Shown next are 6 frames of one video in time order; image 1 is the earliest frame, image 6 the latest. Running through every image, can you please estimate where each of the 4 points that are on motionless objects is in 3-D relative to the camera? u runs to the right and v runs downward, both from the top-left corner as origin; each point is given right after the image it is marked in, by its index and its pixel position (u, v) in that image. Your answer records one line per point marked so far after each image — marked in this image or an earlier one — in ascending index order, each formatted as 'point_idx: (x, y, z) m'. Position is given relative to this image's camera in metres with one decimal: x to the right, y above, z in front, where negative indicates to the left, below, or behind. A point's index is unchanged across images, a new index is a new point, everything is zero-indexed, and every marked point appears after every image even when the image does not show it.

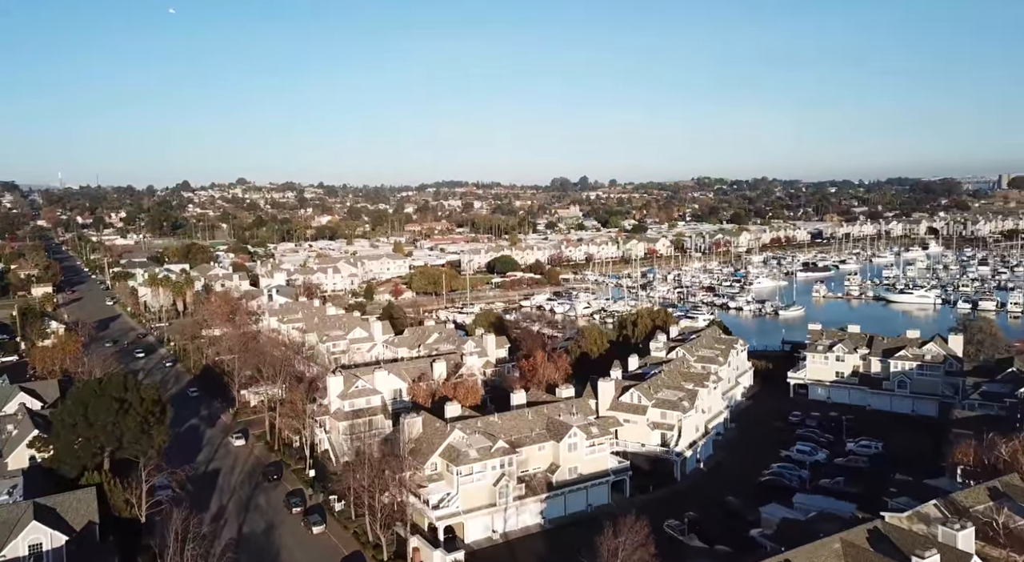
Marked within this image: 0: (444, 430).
0: (-1.8, -3.8, +19.7) m
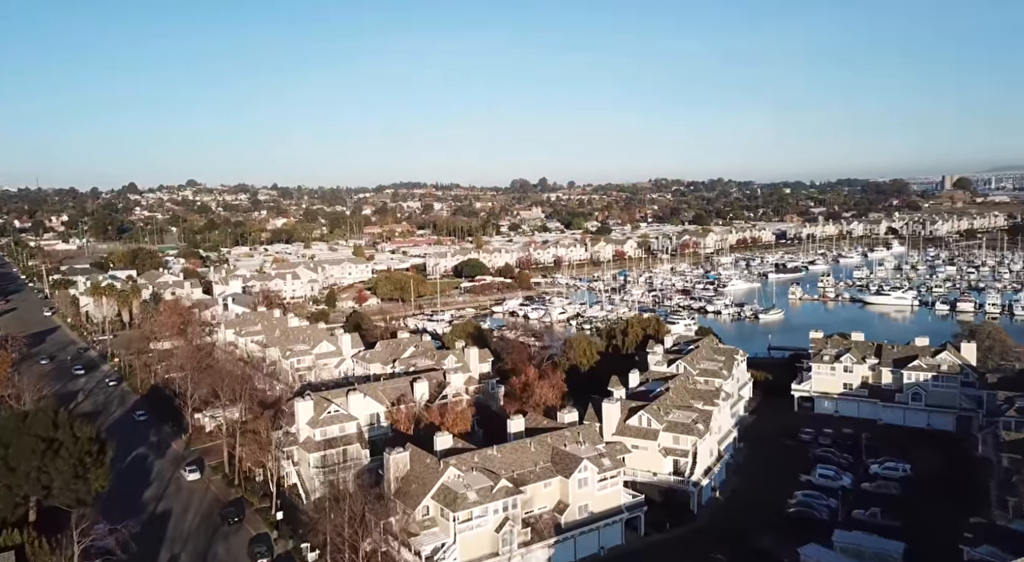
0: (-1.7, -4.1, +17.0) m
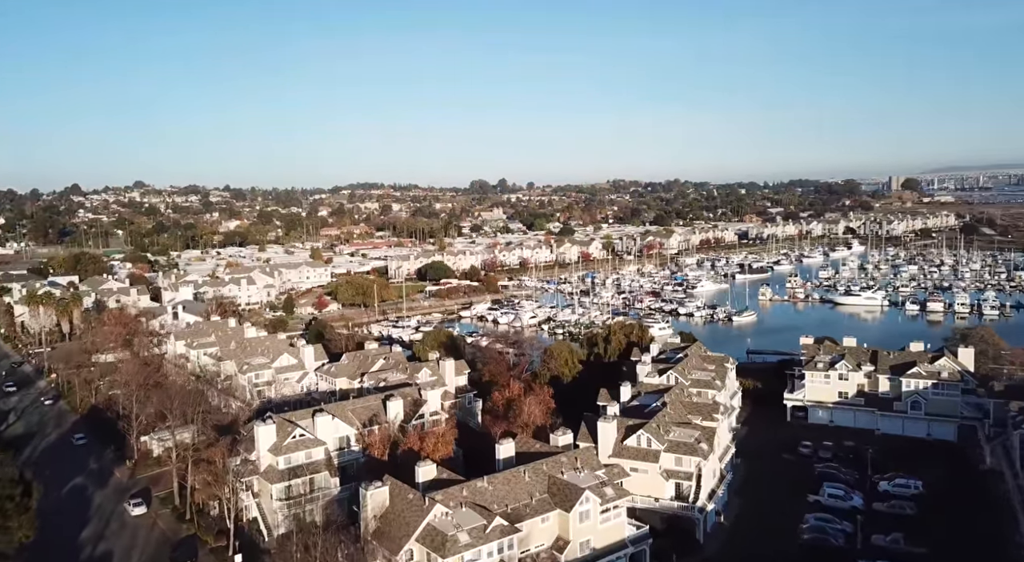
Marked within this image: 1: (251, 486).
0: (-1.8, -4.3, +15.0) m
1: (-6.7, -5.3, +19.7) m
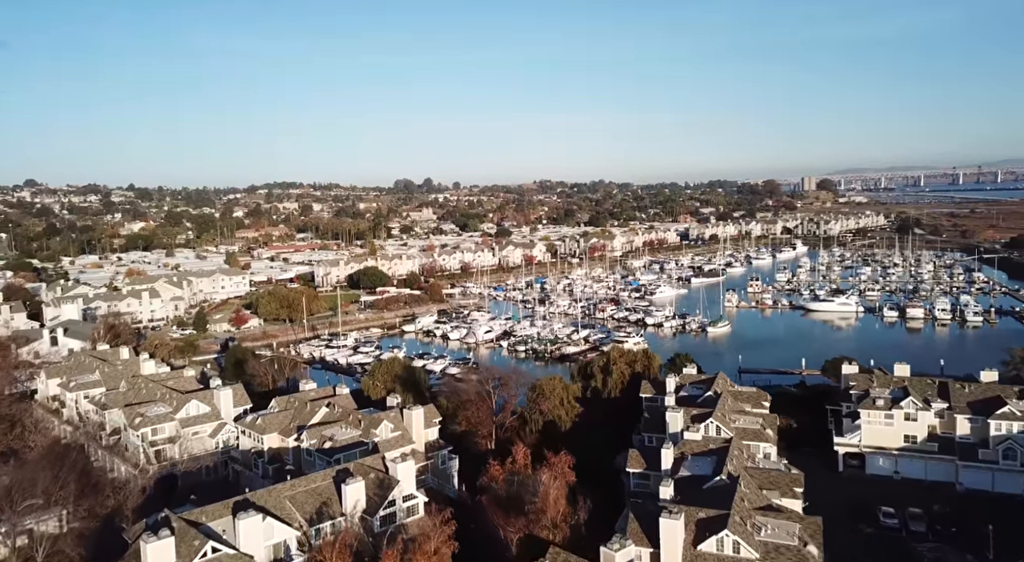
0: (-0.9, -4.9, +8.5) m
1: (-6.2, -5.9, +12.8) m
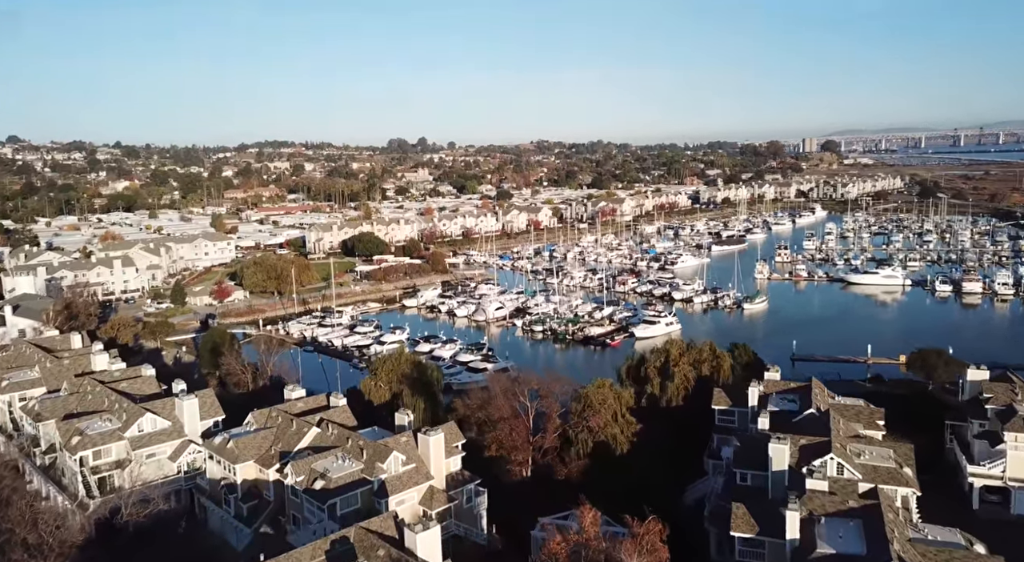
0: (+0.2, -5.3, +3.7) m
1: (-5.2, -6.0, +7.9) m
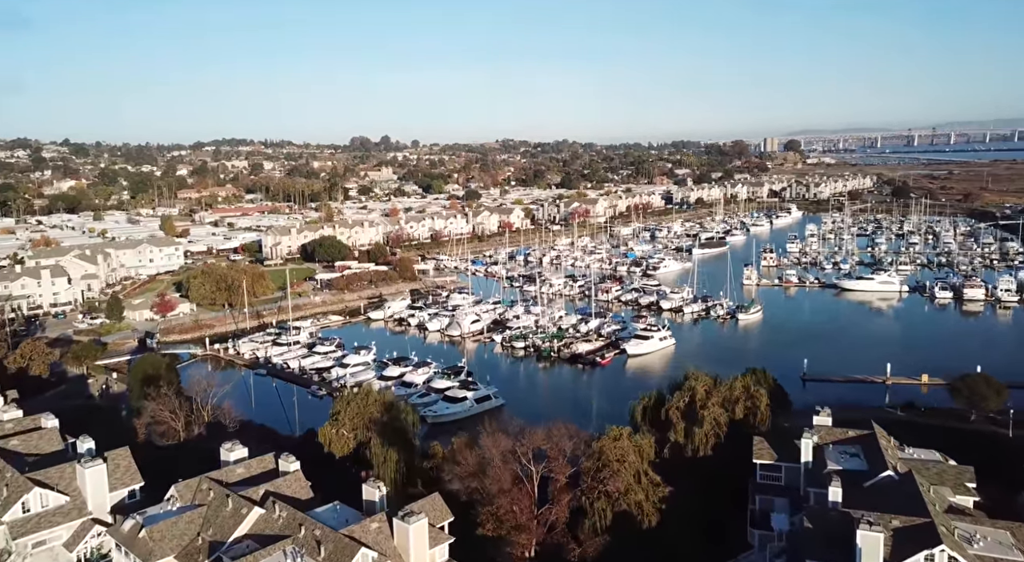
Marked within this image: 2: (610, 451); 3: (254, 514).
0: (+0.9, -5.8, -0.1) m
1: (-4.7, -6.6, +3.9) m
2: (+2.0, -3.4, +14.5) m
3: (-4.3, -3.9, +12.6) m
